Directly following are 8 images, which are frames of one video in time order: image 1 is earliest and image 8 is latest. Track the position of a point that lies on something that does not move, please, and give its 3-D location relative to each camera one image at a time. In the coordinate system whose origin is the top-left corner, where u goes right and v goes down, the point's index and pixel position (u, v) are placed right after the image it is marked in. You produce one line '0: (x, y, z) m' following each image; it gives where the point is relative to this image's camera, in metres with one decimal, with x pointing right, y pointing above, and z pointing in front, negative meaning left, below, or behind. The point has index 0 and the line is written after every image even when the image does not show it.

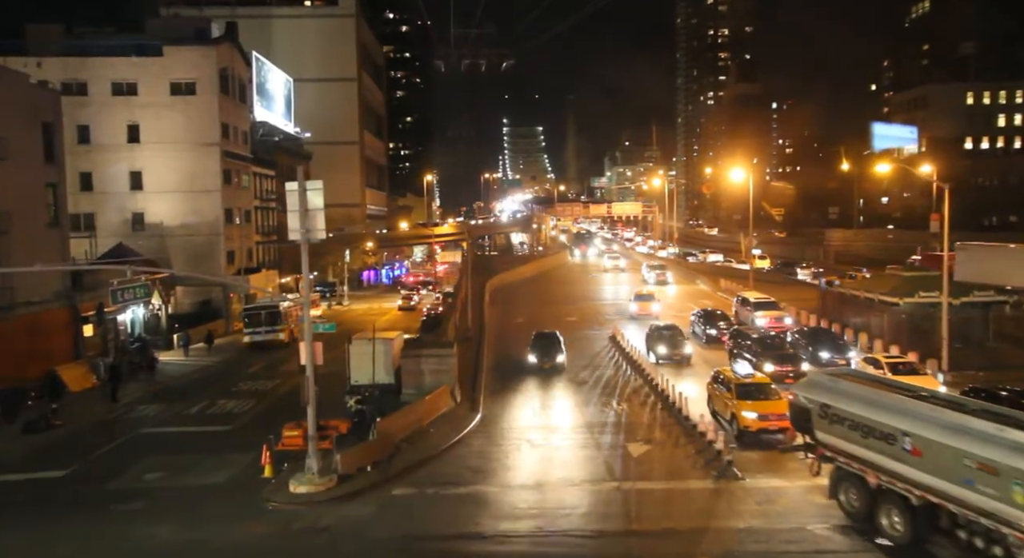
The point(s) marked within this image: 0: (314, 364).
0: (-4.6, -2.0, +18.4) m
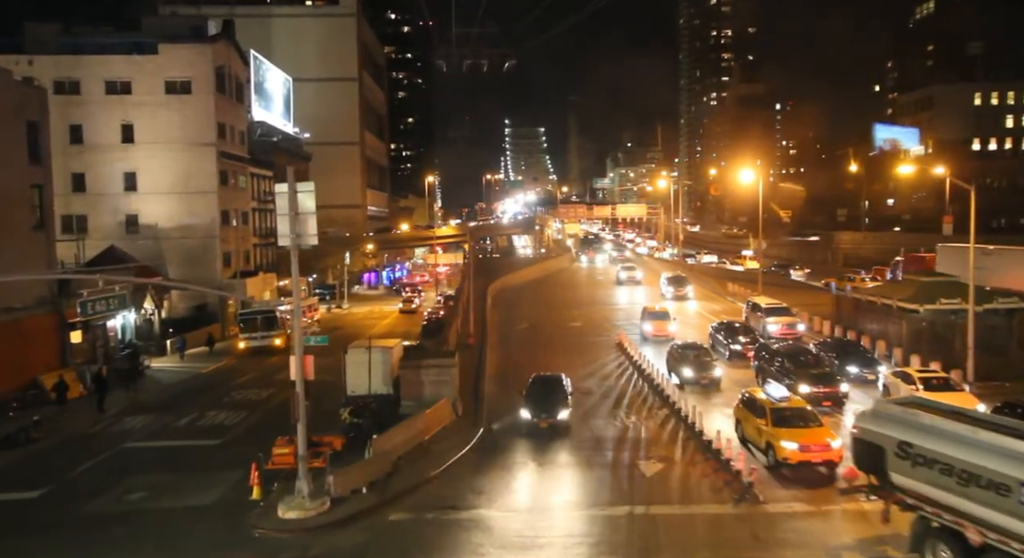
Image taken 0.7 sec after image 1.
0: (-4.4, -2.2, +17.1) m
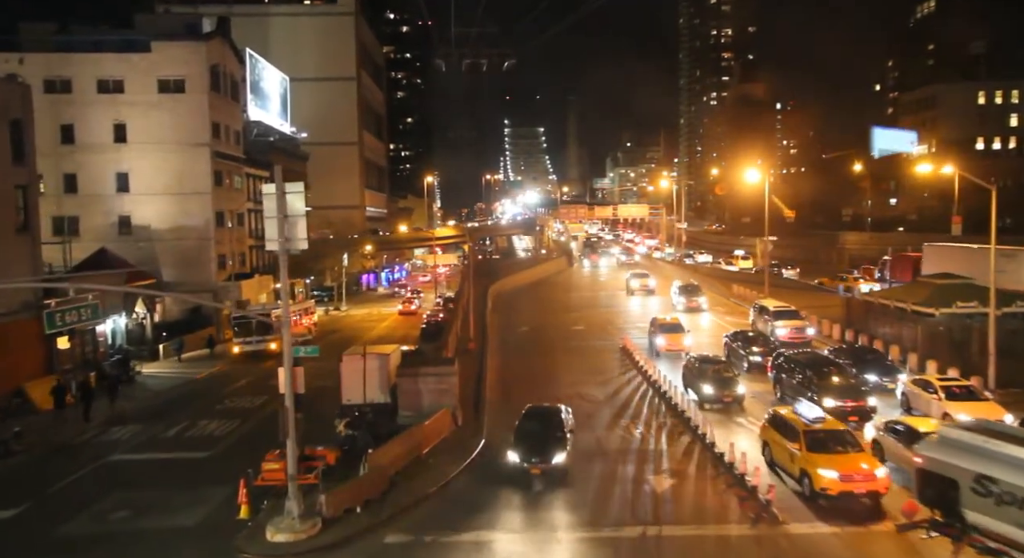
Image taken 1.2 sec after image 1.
0: (-4.4, -2.3, +16.1) m
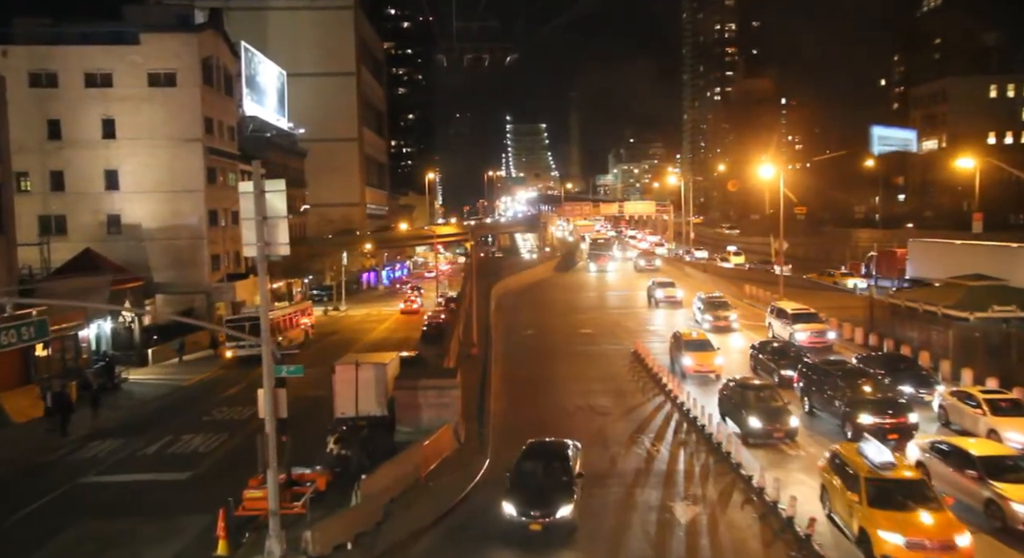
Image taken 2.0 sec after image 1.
0: (-4.2, -2.5, +14.3) m
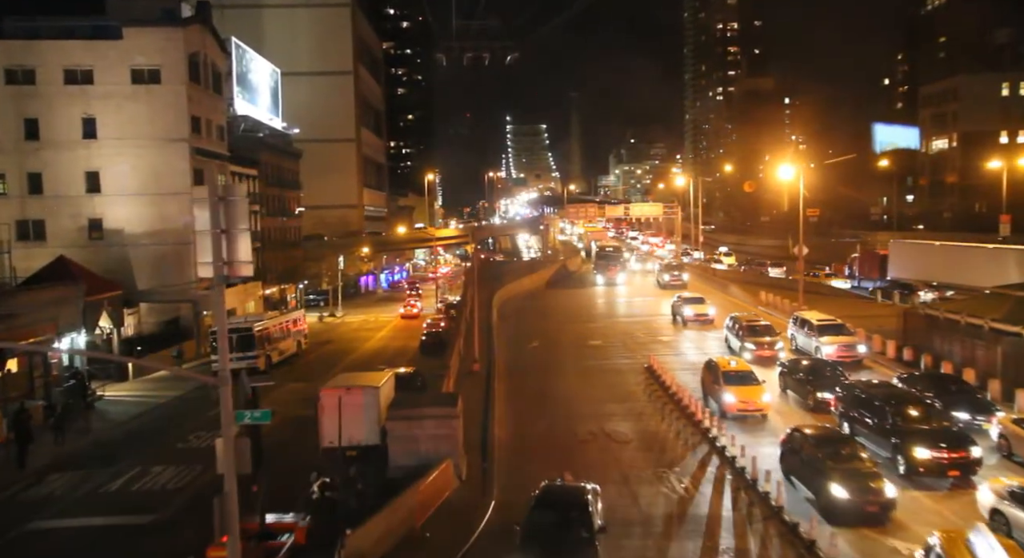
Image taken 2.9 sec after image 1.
0: (-4.0, -2.8, +11.9) m
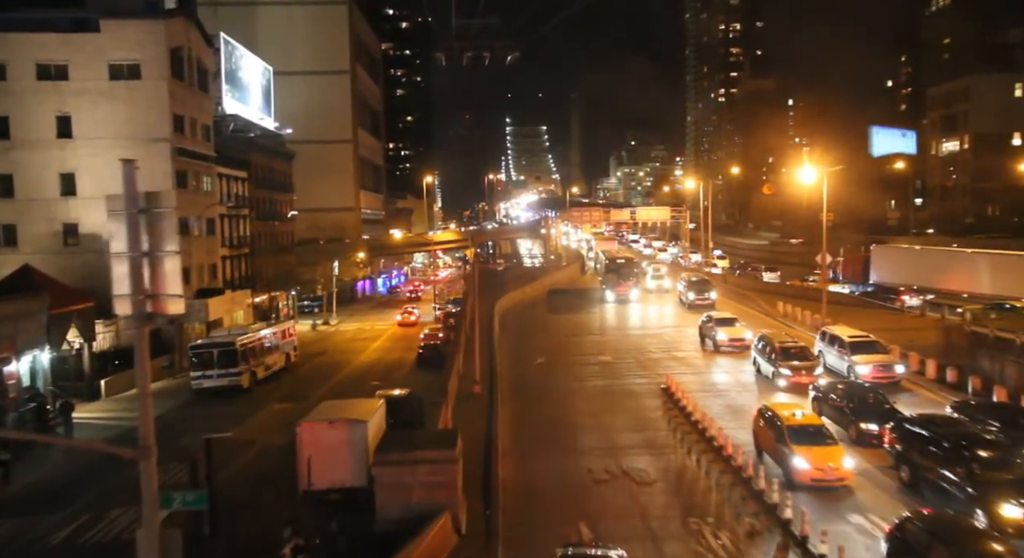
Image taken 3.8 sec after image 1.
0: (-3.9, -3.2, +9.1) m
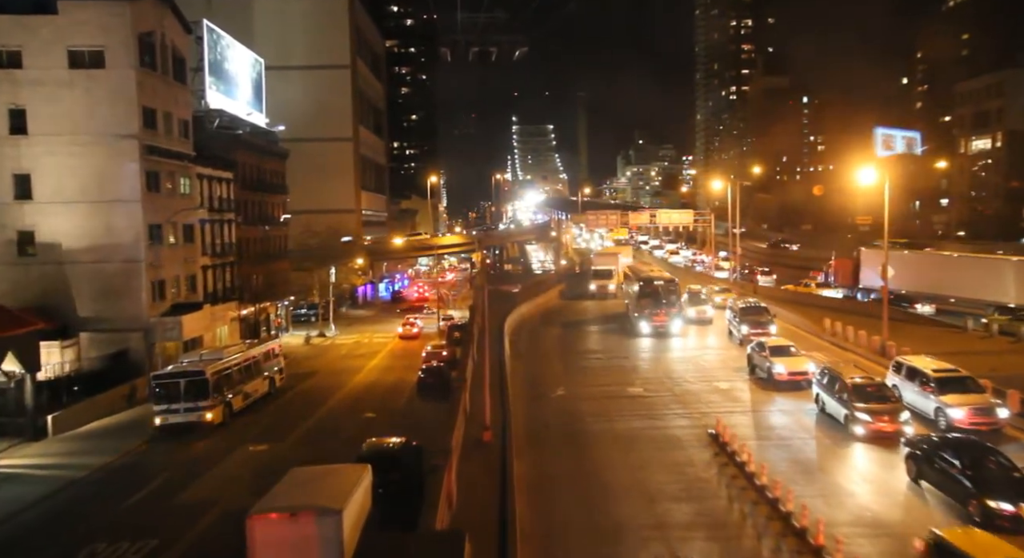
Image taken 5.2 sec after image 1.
0: (-3.5, -4.0, +4.1) m
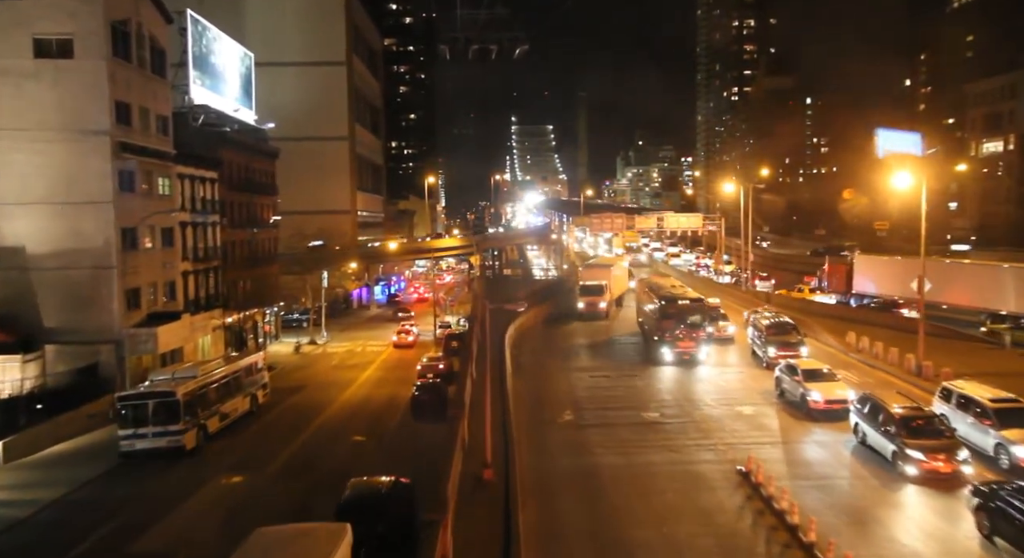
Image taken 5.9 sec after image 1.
0: (-3.3, -4.4, +1.3) m
